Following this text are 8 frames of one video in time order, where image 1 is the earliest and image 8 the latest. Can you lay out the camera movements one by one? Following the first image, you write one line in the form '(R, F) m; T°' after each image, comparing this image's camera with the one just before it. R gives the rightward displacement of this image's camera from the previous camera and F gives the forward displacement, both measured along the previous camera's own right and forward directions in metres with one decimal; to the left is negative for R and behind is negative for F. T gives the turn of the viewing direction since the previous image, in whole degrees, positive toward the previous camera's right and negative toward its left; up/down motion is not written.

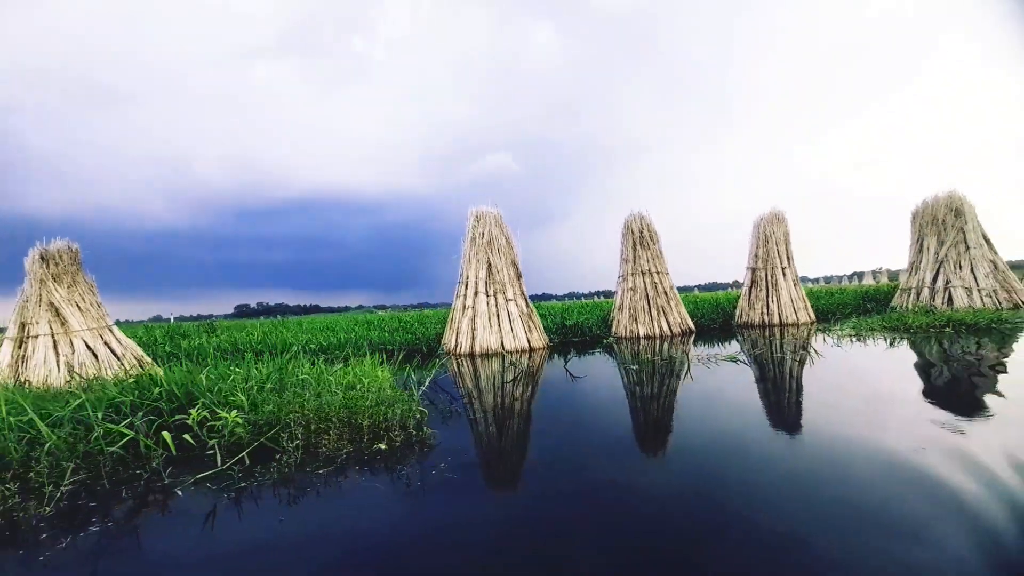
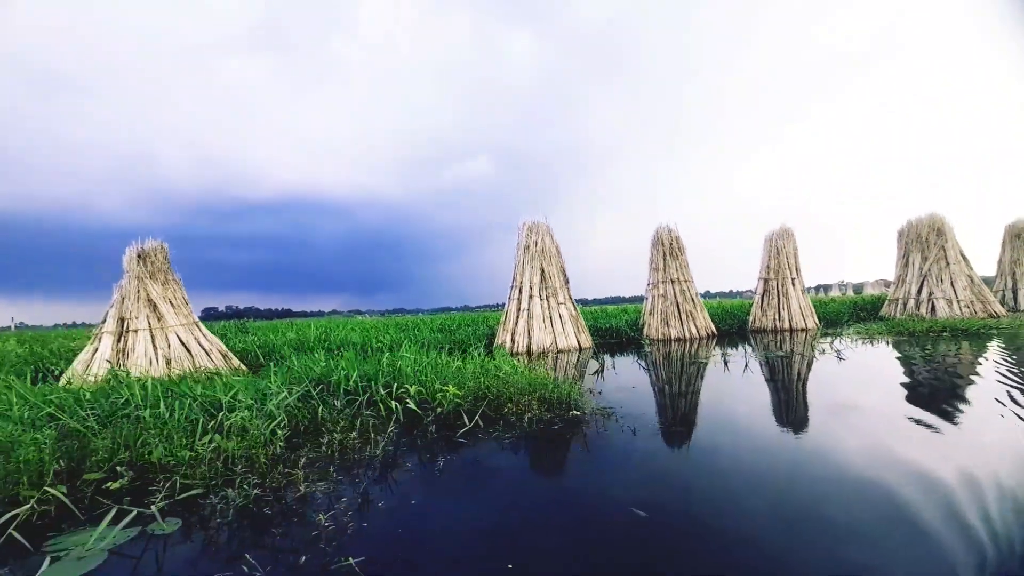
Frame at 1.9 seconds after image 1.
(-1.0, -0.4) m; +3°
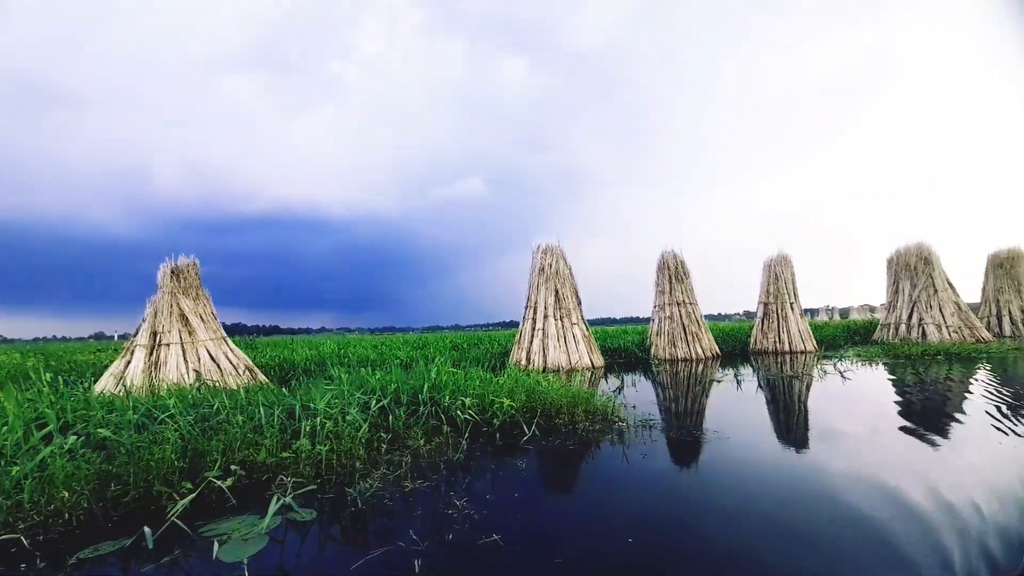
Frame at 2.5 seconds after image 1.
(-0.3, -0.2) m; +1°
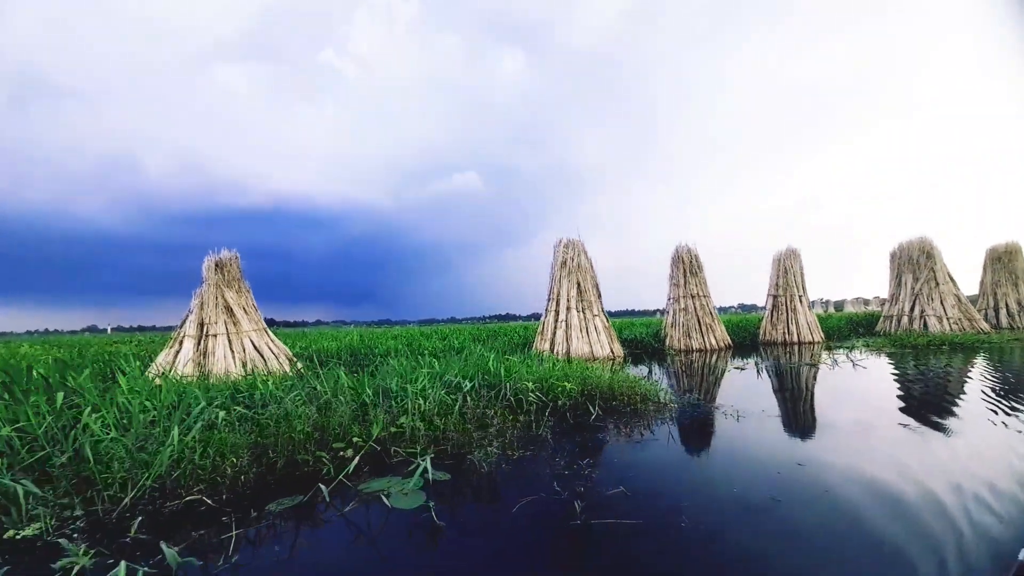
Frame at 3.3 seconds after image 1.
(-0.4, -0.2) m; +1°
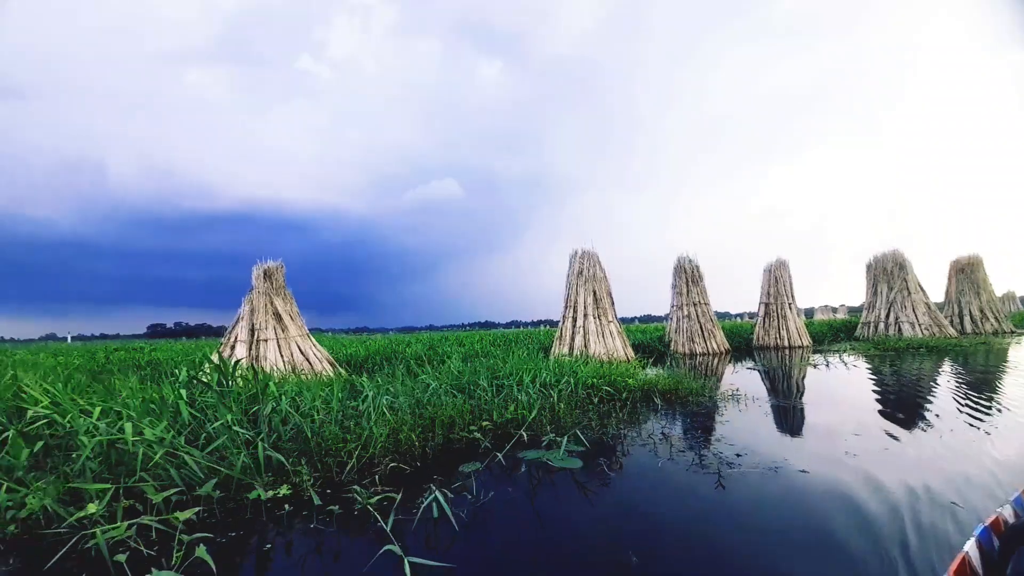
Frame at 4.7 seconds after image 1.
(-0.6, -0.4) m; +3°
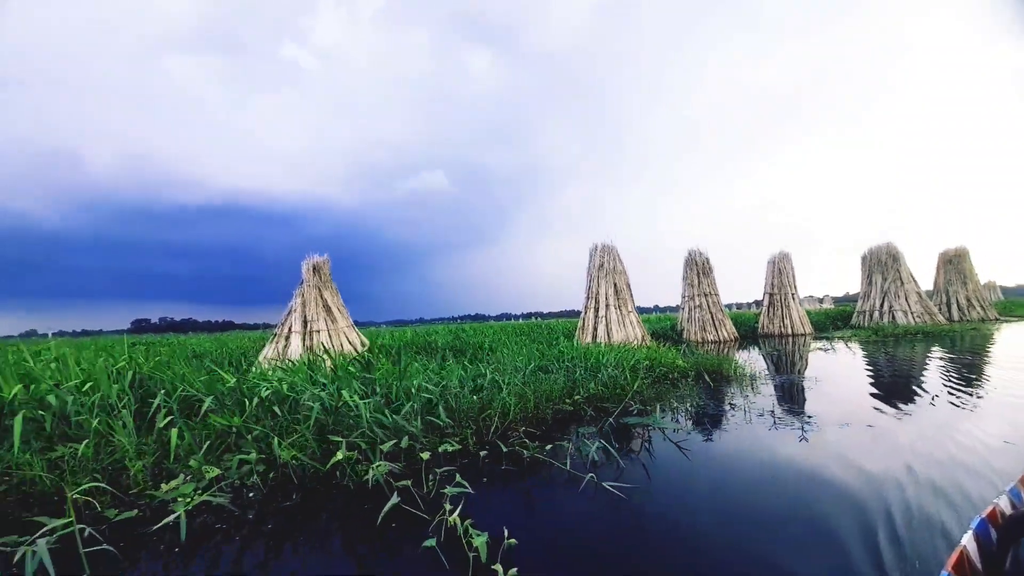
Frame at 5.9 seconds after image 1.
(-0.6, -0.3) m; +1°
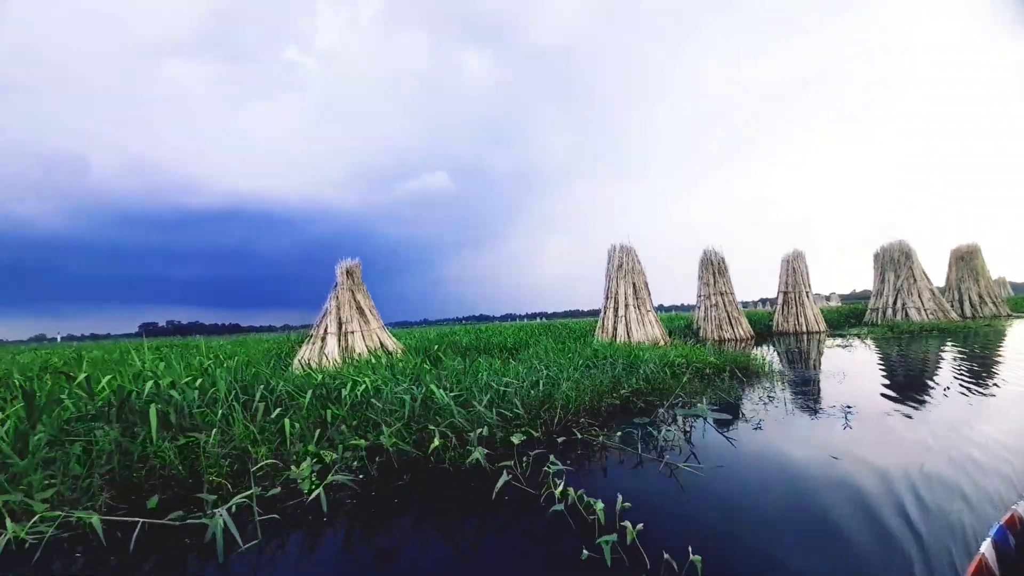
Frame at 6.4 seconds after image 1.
(-0.3, -0.2) m; 0°
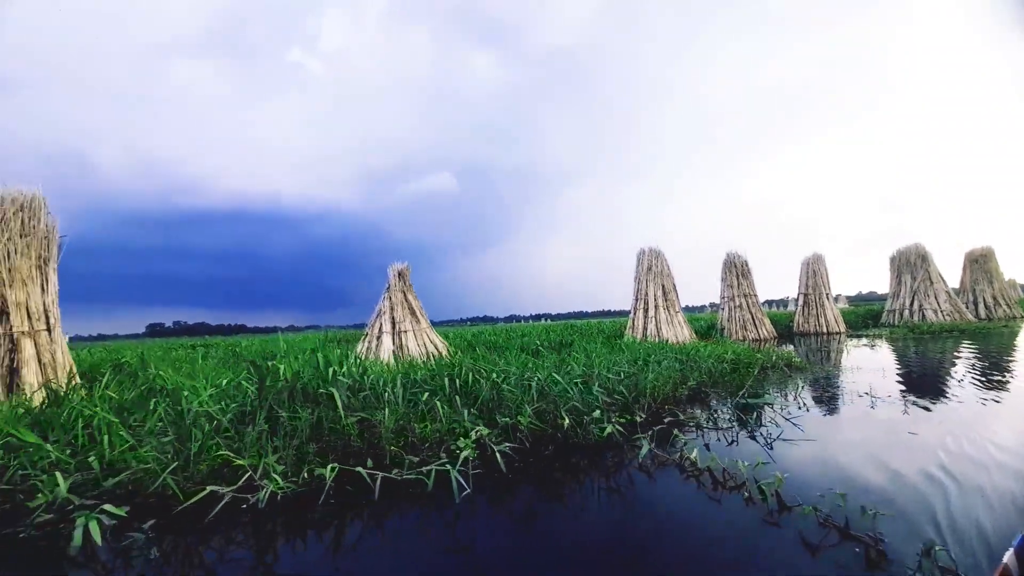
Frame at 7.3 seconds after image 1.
(-0.5, -0.3) m; 0°
